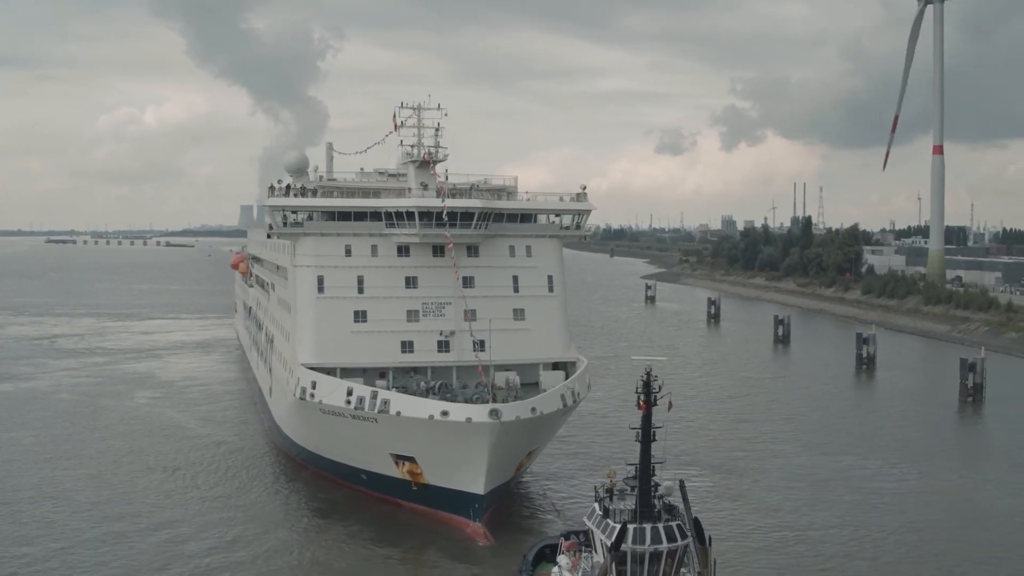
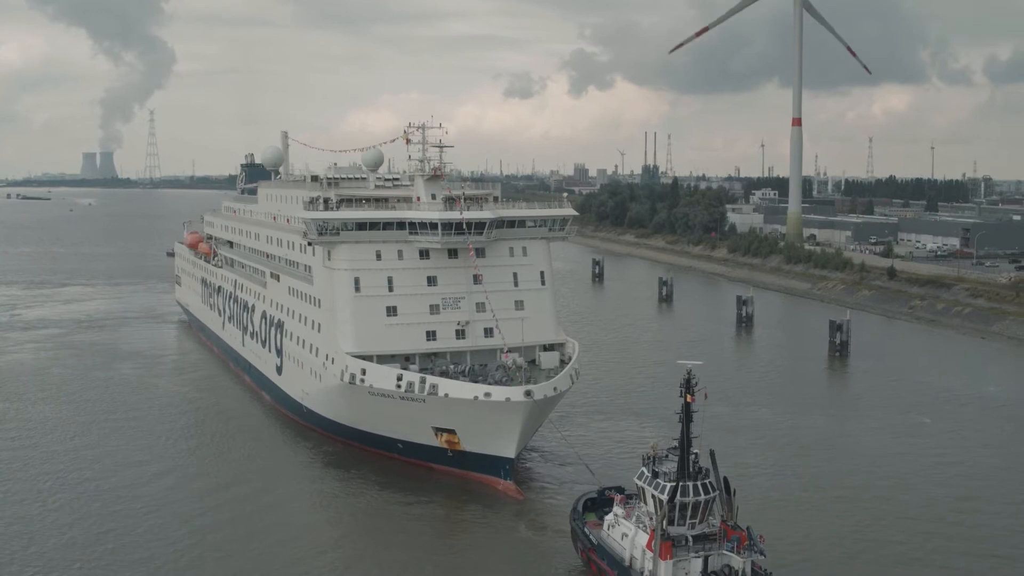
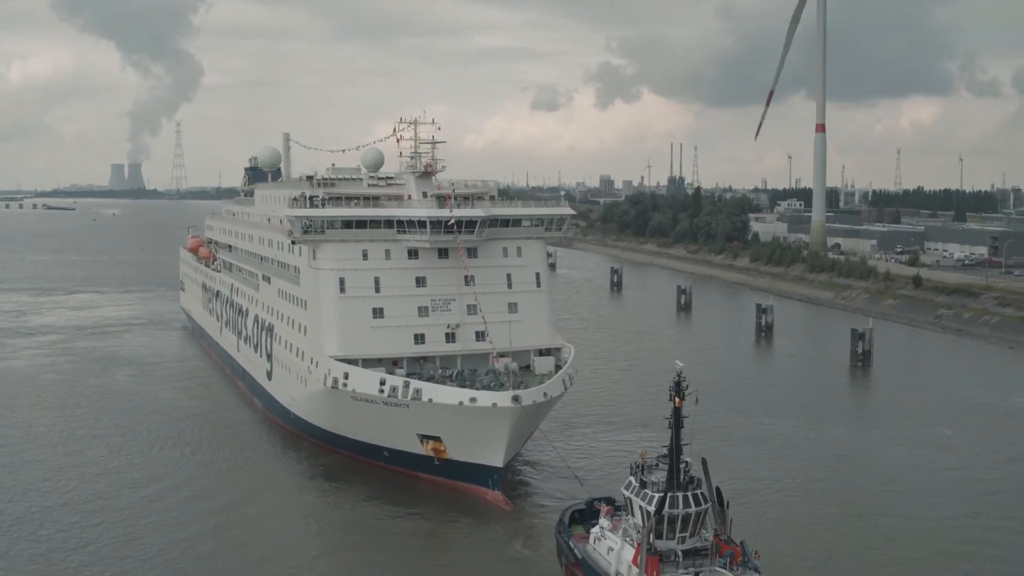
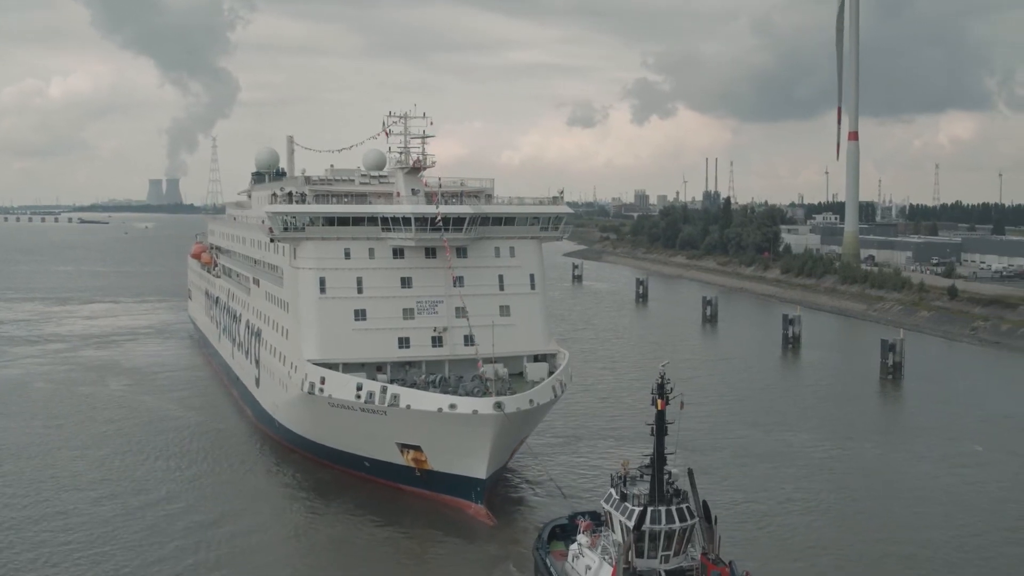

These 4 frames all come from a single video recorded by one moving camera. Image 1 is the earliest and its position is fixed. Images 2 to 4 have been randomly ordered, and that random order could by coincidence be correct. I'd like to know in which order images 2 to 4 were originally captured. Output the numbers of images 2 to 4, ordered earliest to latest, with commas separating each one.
4, 3, 2
